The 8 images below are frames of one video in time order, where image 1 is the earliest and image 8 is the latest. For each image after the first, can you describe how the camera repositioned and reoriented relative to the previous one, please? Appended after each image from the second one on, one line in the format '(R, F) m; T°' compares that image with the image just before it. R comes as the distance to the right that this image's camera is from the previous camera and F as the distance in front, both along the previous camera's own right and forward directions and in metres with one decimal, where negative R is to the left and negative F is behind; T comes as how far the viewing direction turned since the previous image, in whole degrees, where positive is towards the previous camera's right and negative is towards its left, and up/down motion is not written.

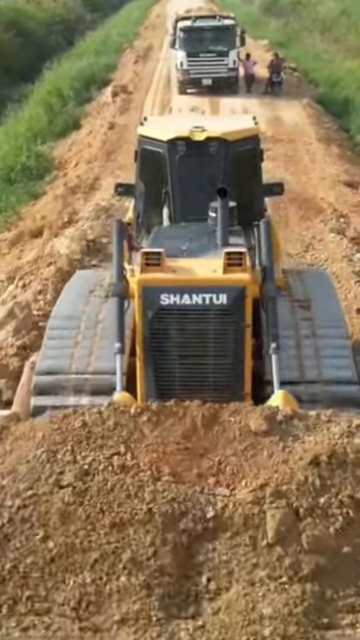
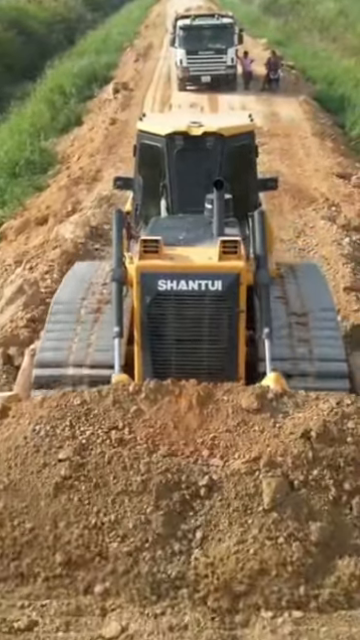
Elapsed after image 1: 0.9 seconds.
(0.0, -0.4) m; 0°
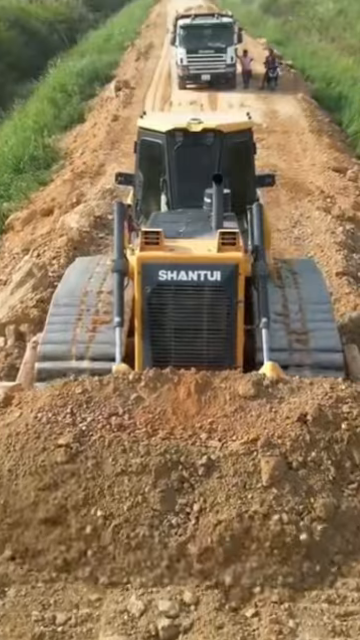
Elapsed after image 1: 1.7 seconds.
(0.0, -0.3) m; 0°
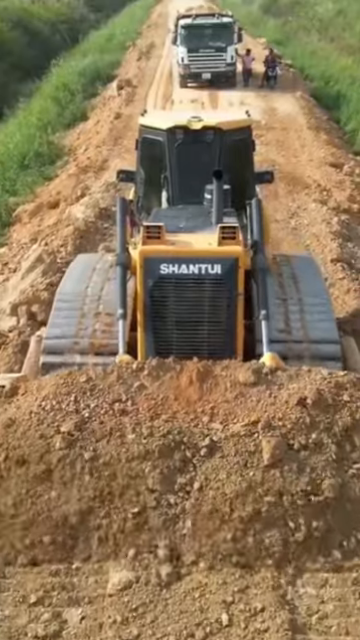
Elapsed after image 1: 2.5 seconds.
(0.0, -0.3) m; 0°
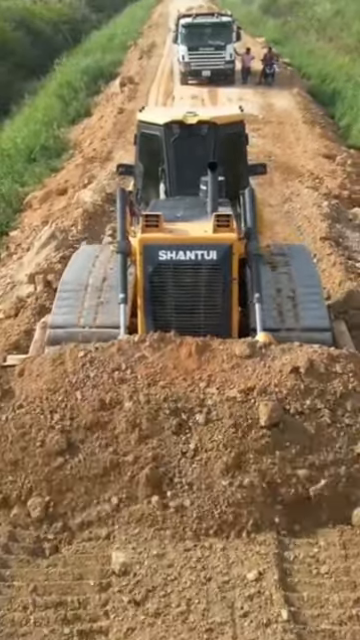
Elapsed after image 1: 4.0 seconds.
(0.0, -0.6) m; 0°
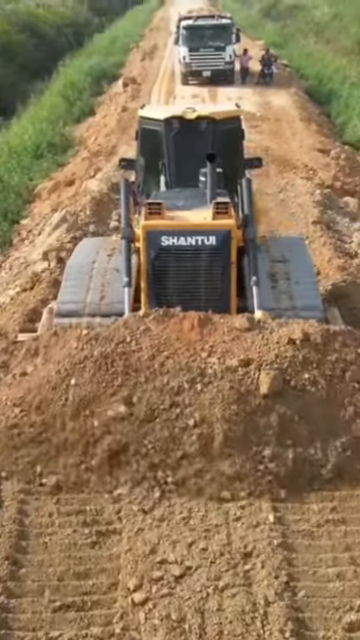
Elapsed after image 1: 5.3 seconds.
(0.0, -0.6) m; 0°
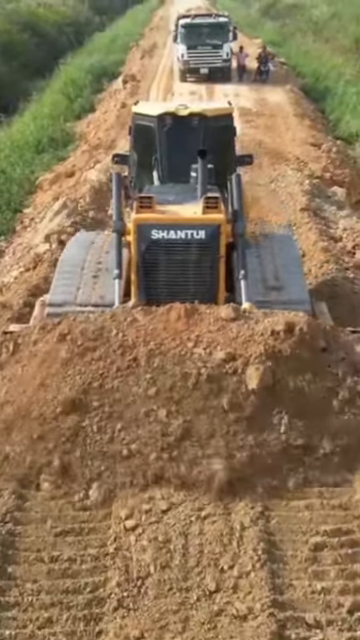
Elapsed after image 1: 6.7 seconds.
(0.0, -0.4) m; 0°
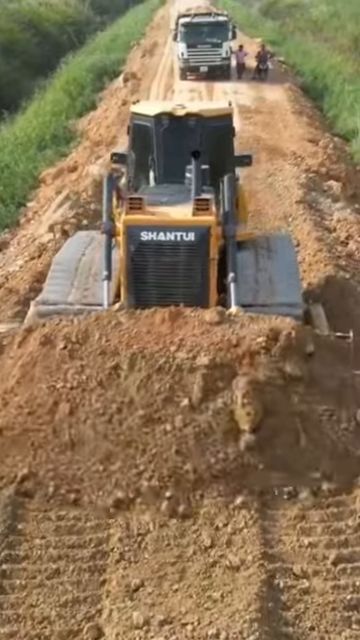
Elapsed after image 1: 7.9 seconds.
(0.0, -0.3) m; 0°
